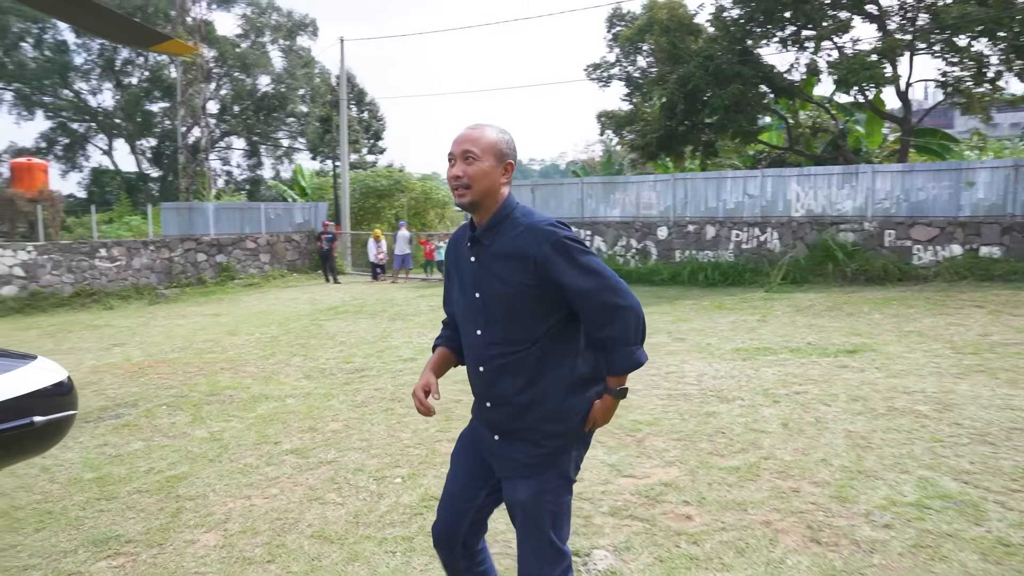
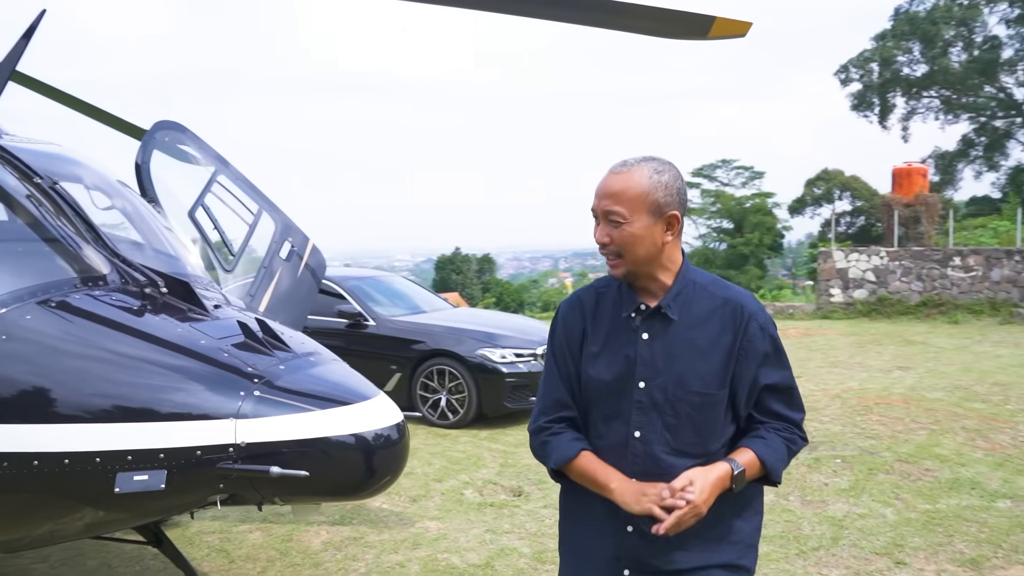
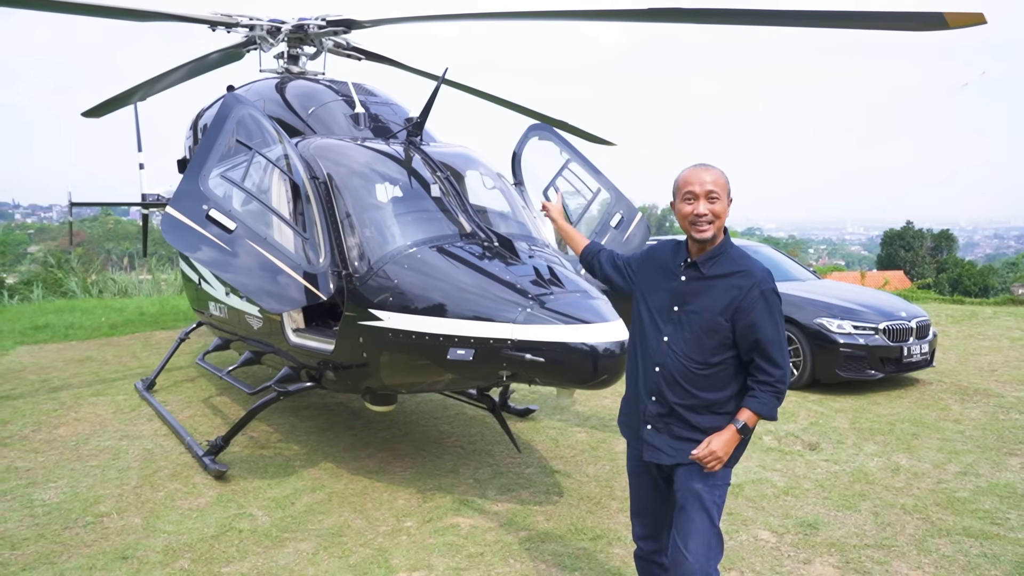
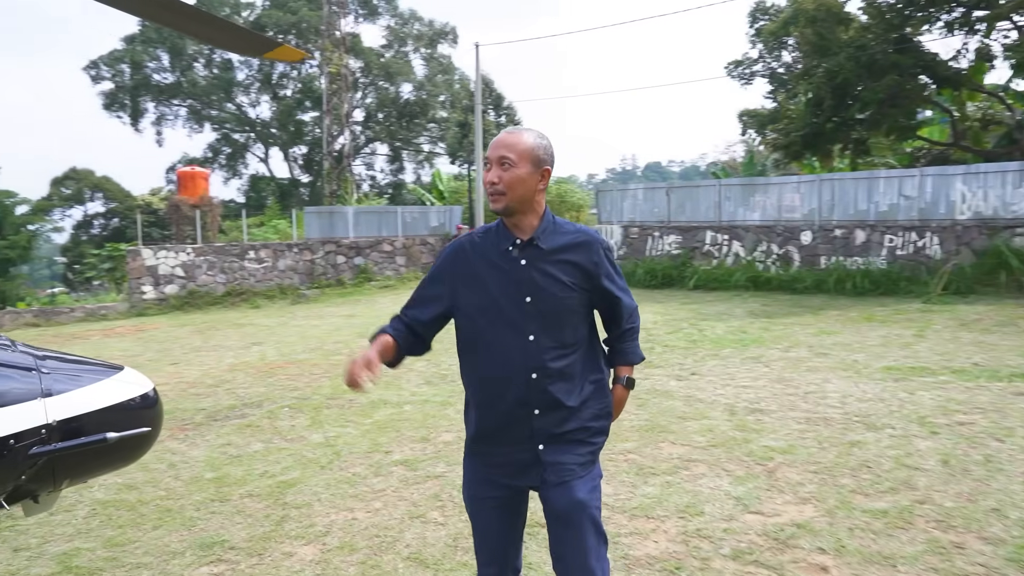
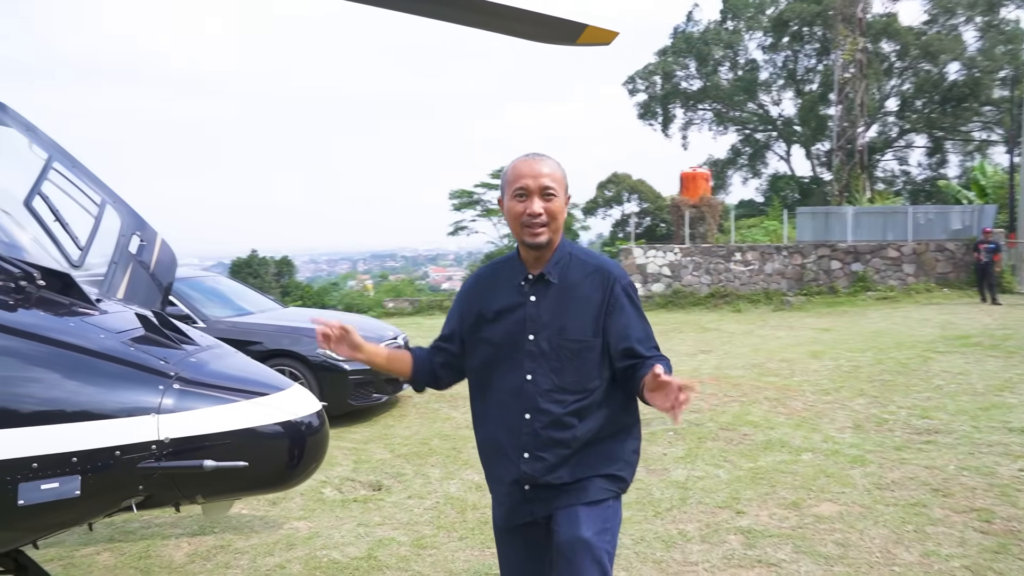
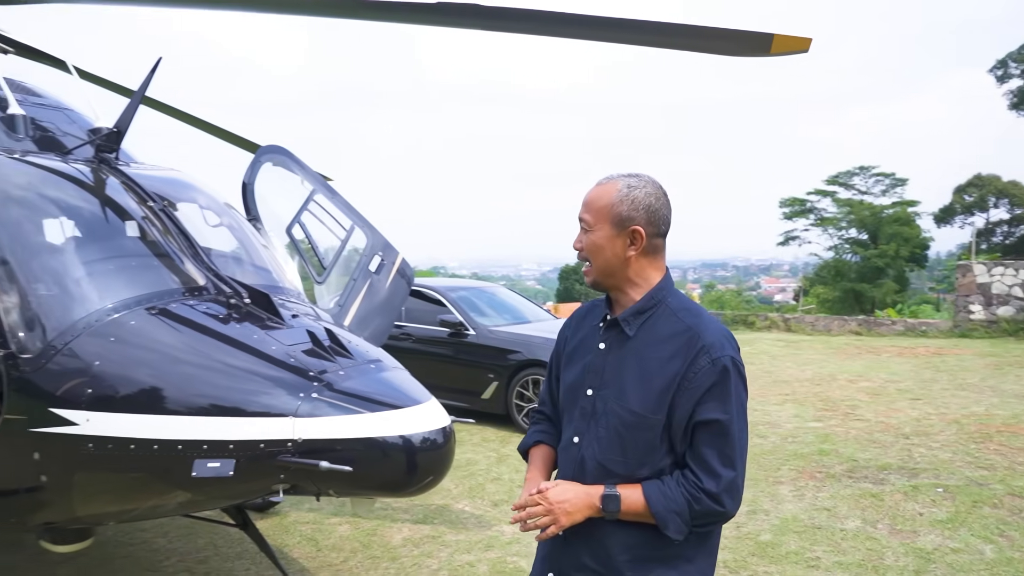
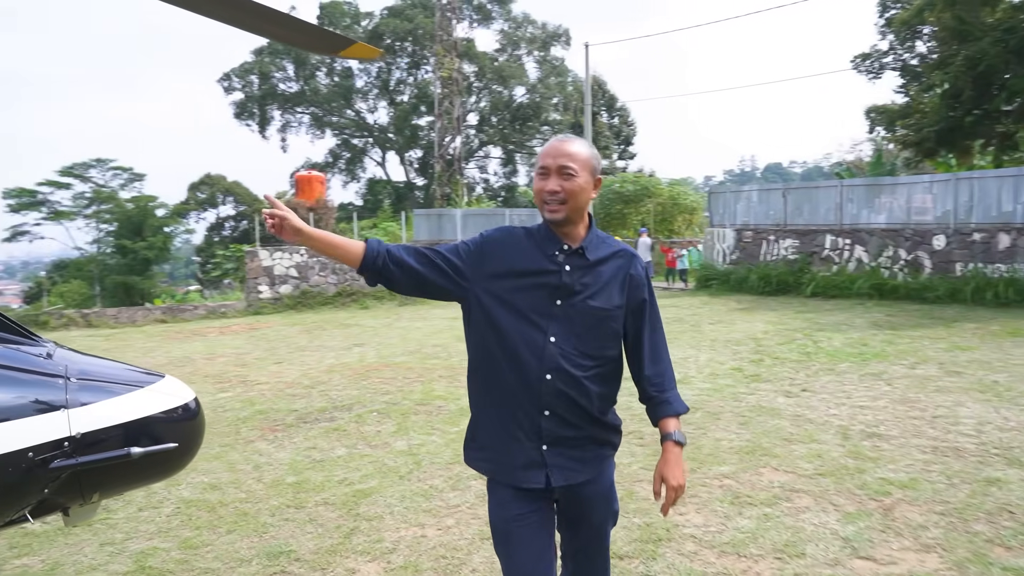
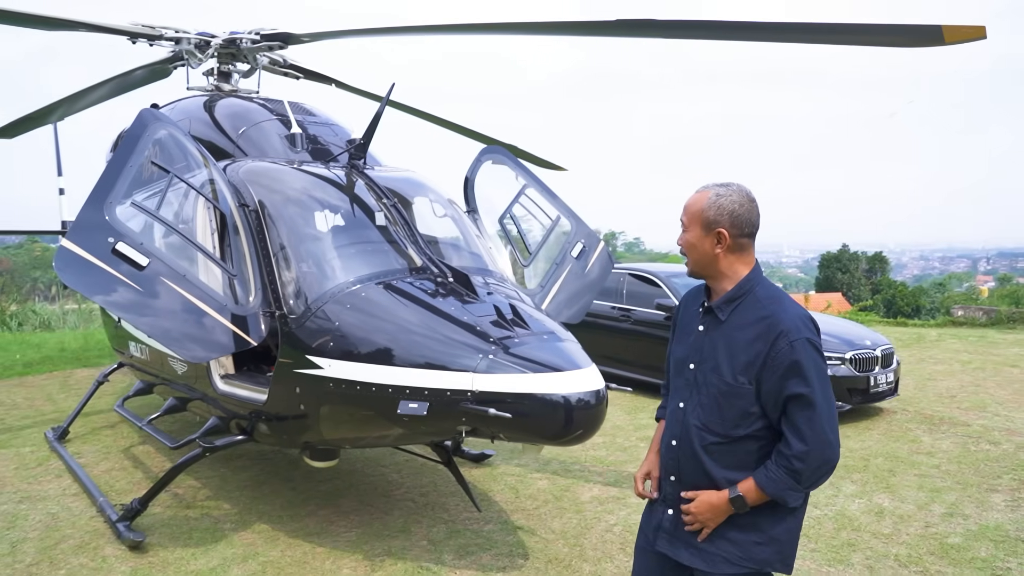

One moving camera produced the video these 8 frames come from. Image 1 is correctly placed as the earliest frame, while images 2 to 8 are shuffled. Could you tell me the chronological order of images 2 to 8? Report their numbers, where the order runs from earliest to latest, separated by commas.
4, 7, 5, 2, 6, 8, 3
